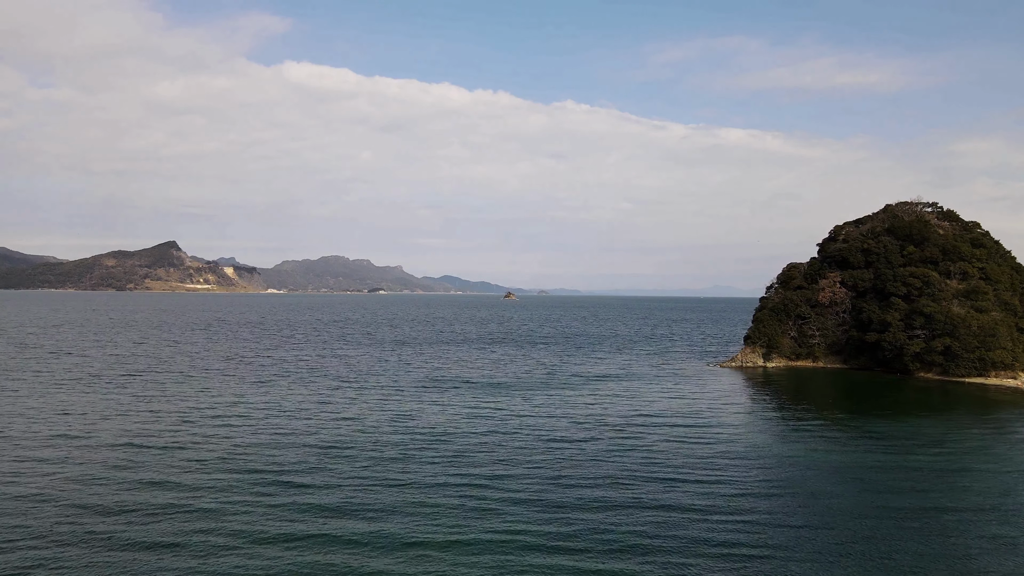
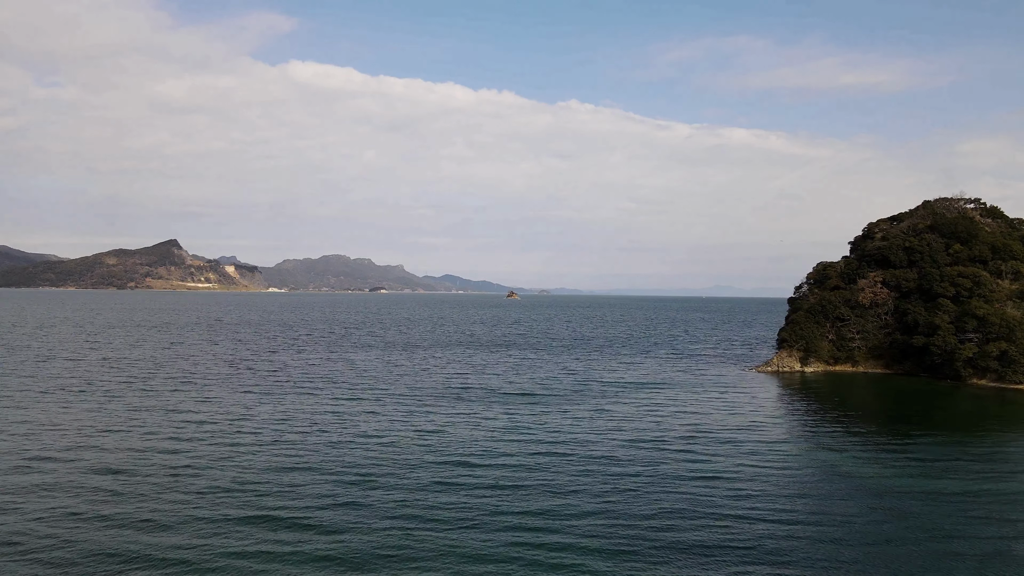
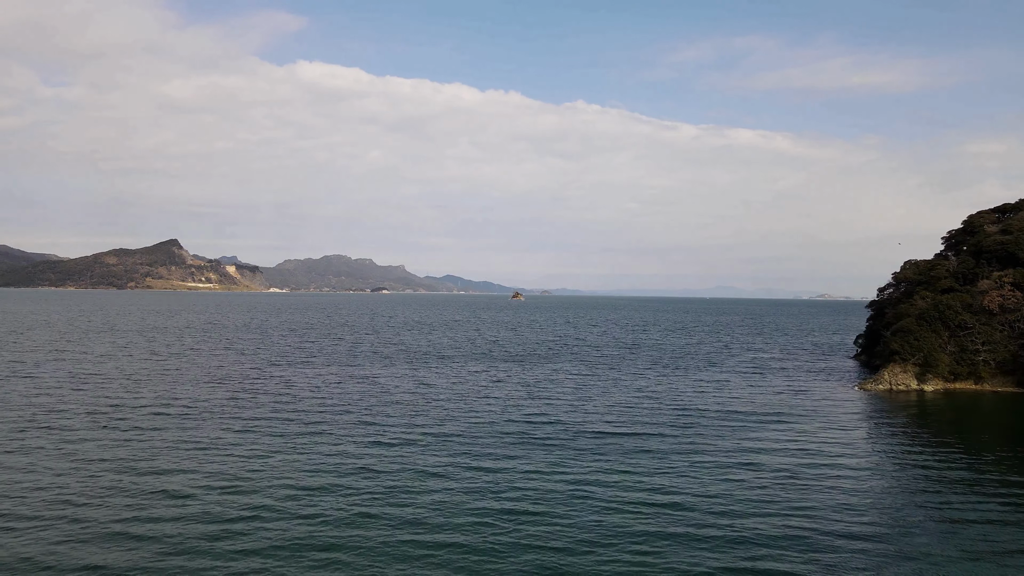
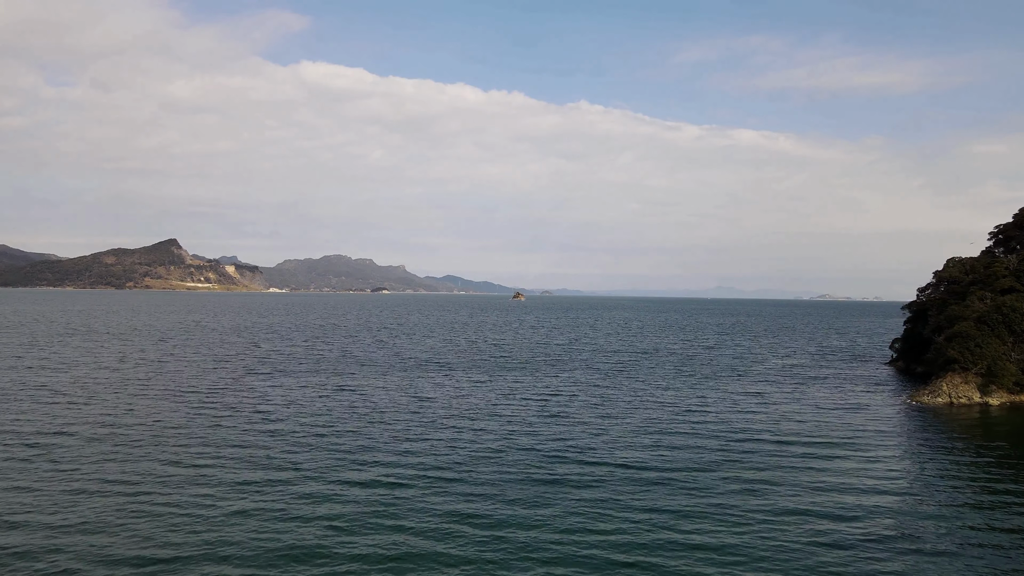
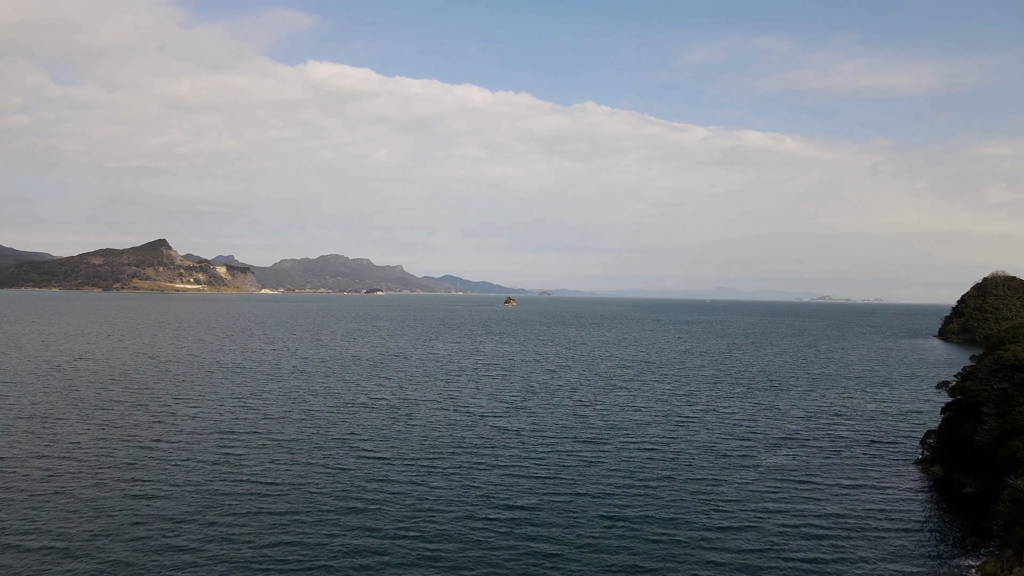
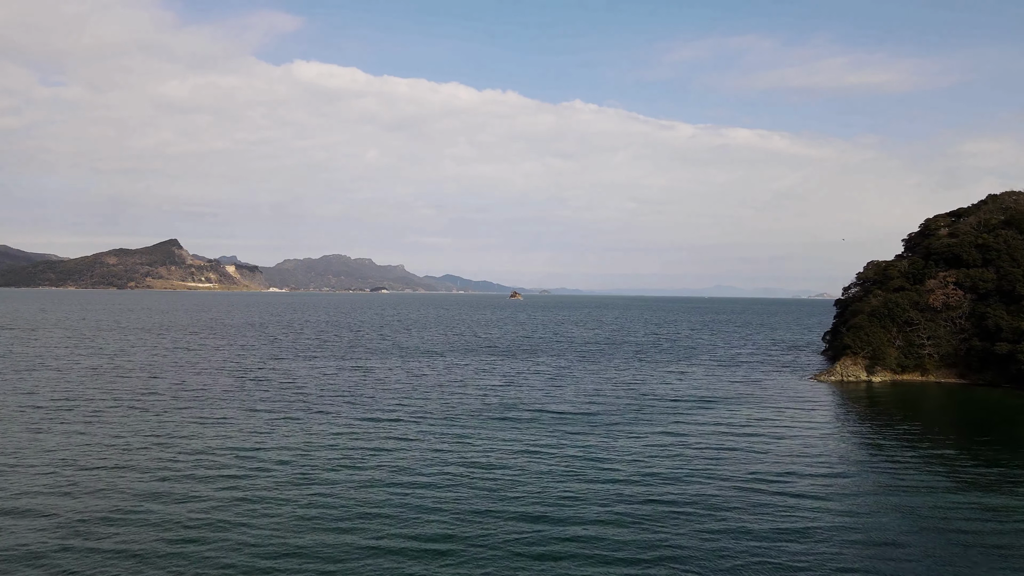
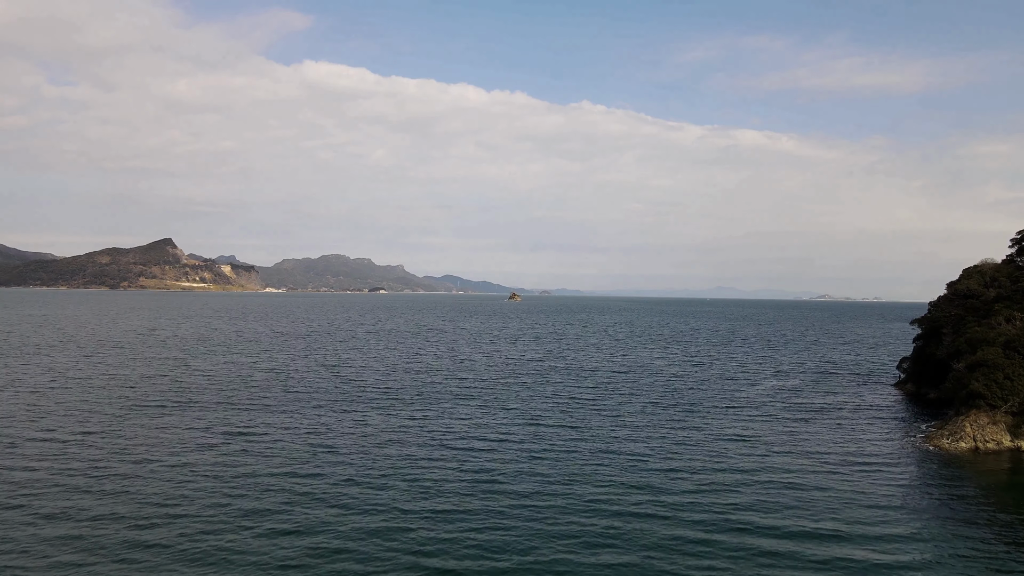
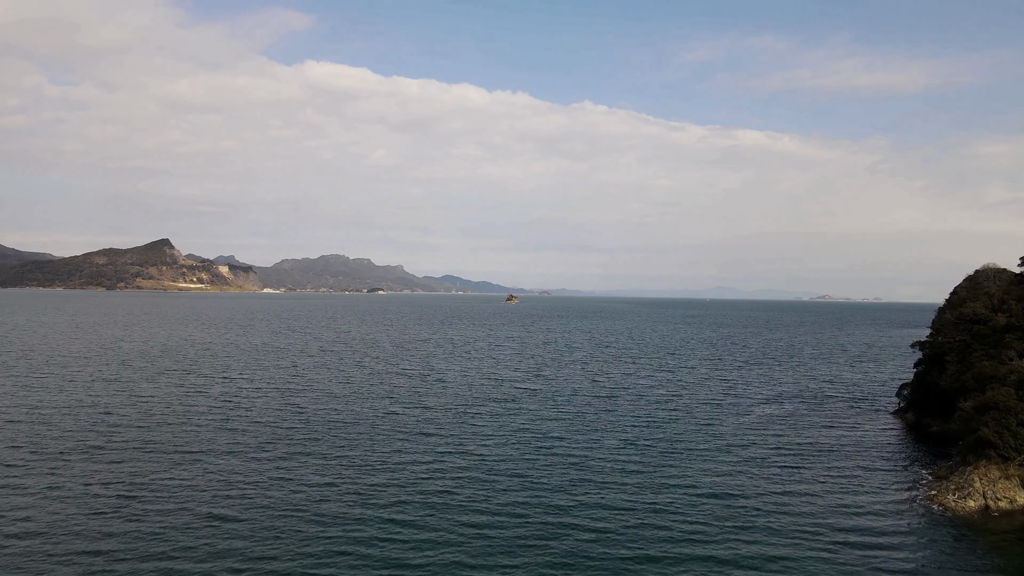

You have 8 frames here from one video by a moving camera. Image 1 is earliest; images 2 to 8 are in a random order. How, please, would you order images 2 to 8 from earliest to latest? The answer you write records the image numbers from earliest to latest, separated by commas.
2, 6, 3, 4, 7, 8, 5
